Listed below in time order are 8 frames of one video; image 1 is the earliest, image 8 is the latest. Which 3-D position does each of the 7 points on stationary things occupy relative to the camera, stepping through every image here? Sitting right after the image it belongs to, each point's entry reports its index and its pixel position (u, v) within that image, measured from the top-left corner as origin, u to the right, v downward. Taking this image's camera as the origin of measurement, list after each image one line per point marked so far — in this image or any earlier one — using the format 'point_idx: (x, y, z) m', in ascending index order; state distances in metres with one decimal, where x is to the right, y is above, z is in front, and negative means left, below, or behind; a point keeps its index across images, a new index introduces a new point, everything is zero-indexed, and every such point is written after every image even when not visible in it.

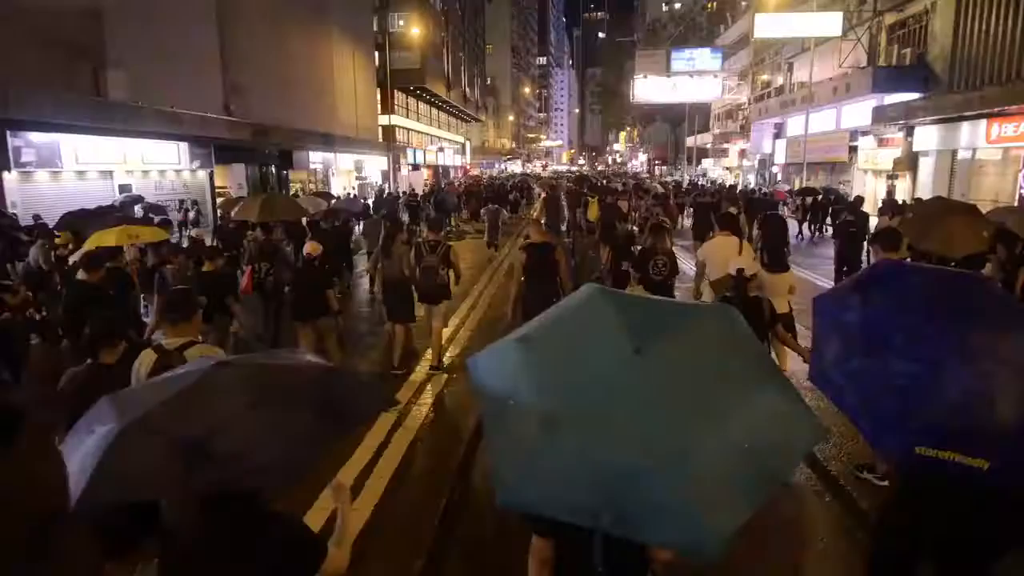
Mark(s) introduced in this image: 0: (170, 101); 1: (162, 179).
0: (-9.4, +5.1, +19.2) m
1: (-9.6, +3.0, +18.9) m
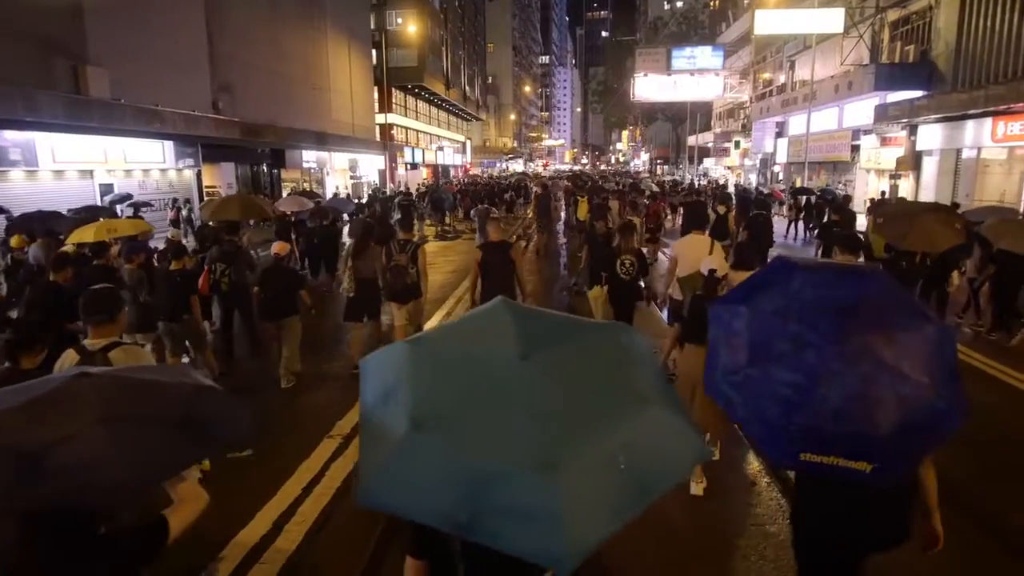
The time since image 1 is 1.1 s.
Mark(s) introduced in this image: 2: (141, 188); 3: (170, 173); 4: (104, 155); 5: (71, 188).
0: (-9.6, +5.1, +18.8) m
1: (-9.8, +3.0, +18.5) m
2: (-9.8, +2.7, +18.3) m
3: (-9.8, +3.2, +19.8) m
4: (-9.8, +3.2, +16.6) m
5: (-10.1, +2.3, +15.9) m
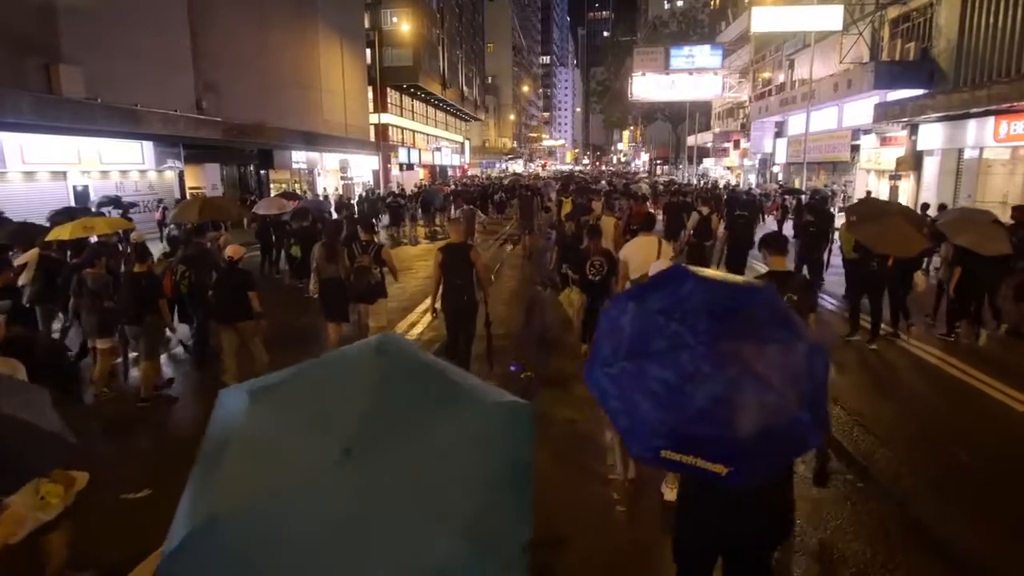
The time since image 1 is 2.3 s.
0: (-9.9, +5.0, +18.3) m
1: (-10.1, +2.9, +18.1) m
2: (-10.1, +2.6, +17.9) m
3: (-10.1, +3.1, +19.3) m
4: (-10.1, +3.1, +16.2) m
5: (-10.4, +2.2, +15.4) m
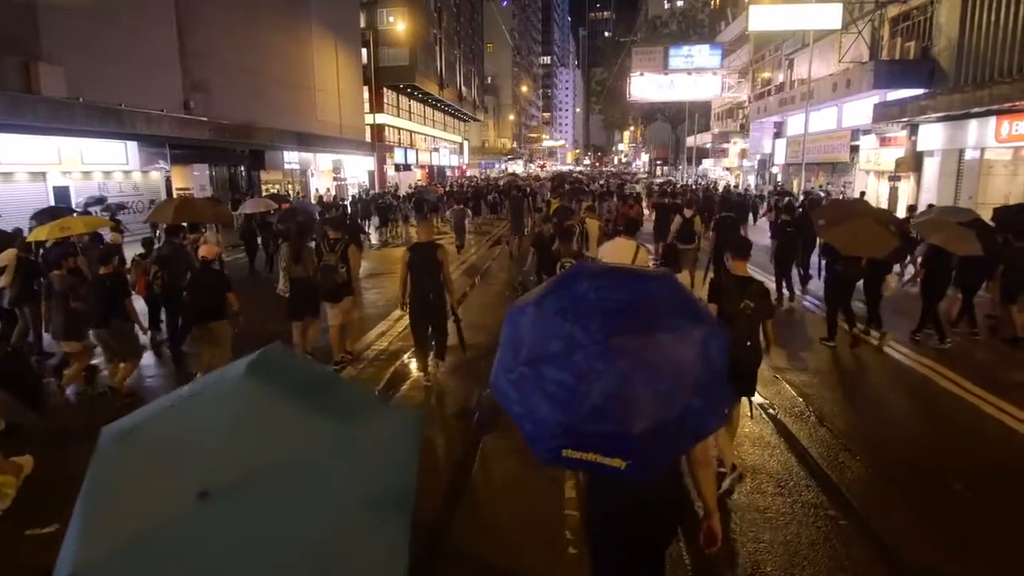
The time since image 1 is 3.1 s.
0: (-10.2, +4.9, +18.0) m
1: (-10.3, +2.8, +17.7) m
2: (-10.3, +2.5, +17.5) m
3: (-10.3, +3.1, +19.0) m
4: (-10.3, +3.0, +15.8) m
5: (-10.6, +2.1, +15.1) m
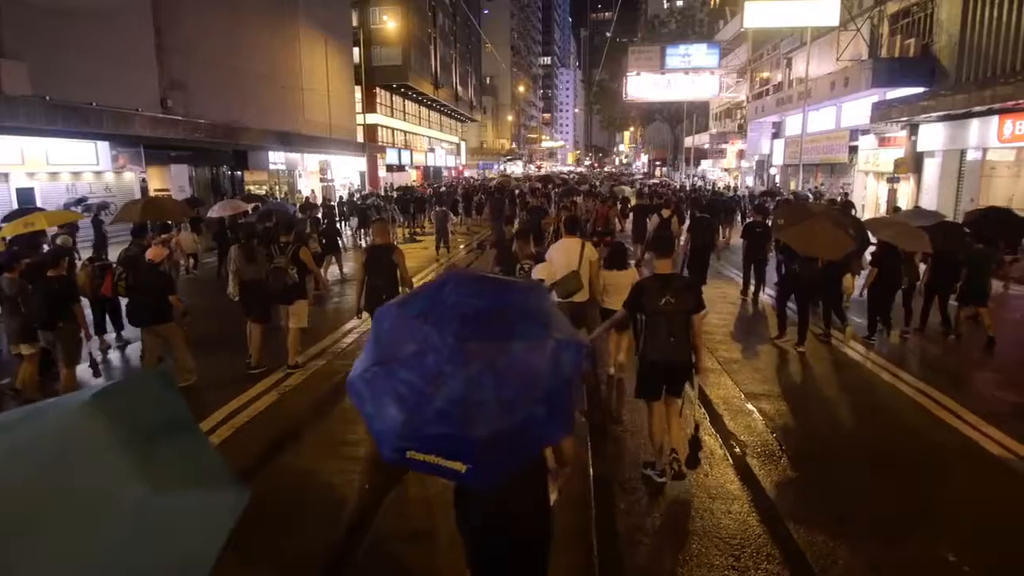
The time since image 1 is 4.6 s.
0: (-10.6, +4.8, +17.4) m
1: (-10.7, +2.7, +17.1) m
2: (-10.7, +2.4, +16.9) m
3: (-10.7, +2.9, +18.4) m
4: (-10.7, +2.9, +15.2) m
5: (-11.0, +2.0, +14.5) m
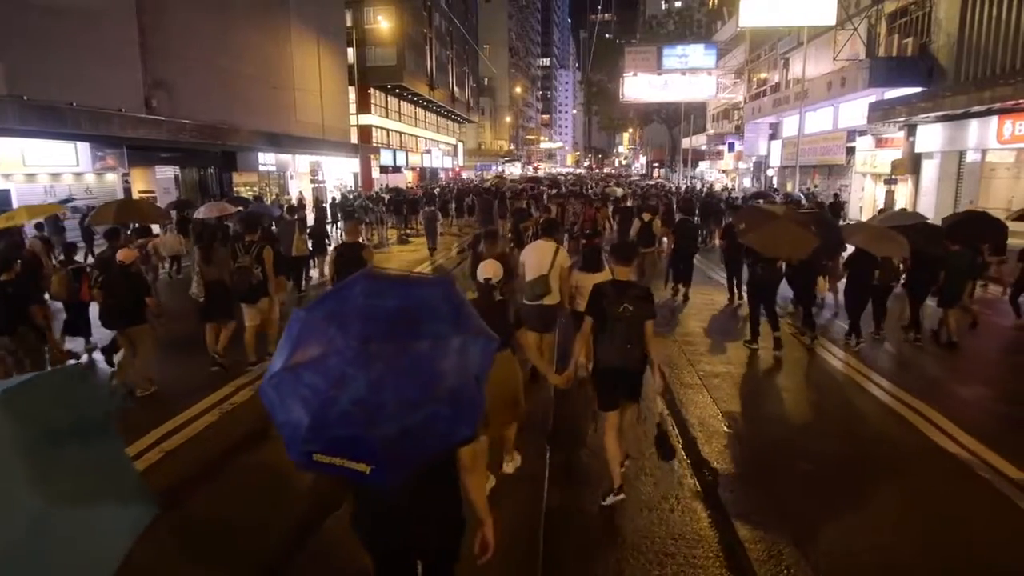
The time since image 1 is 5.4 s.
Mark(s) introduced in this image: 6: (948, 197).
0: (-10.8, +4.7, +17.0) m
1: (-11.0, +2.6, +16.8) m
2: (-11.0, +2.3, +16.6) m
3: (-11.0, +2.8, +18.0) m
4: (-11.0, +2.8, +14.9) m
5: (-11.3, +1.9, +14.1) m
6: (+12.5, +2.6, +19.9) m
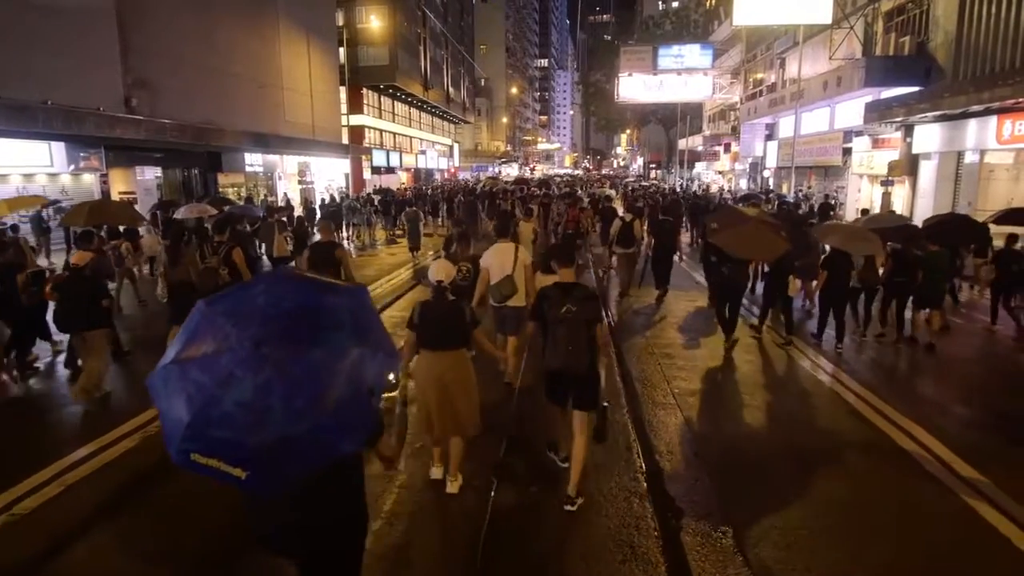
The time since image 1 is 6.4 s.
0: (-11.2, +4.6, +16.6) m
1: (-11.3, +2.5, +16.3) m
2: (-11.3, +2.2, +16.1) m
3: (-11.3, +2.8, +17.5) m
4: (-11.3, +2.7, +14.4) m
5: (-11.6, +1.8, +13.6) m
6: (+12.2, +2.5, +19.4) m
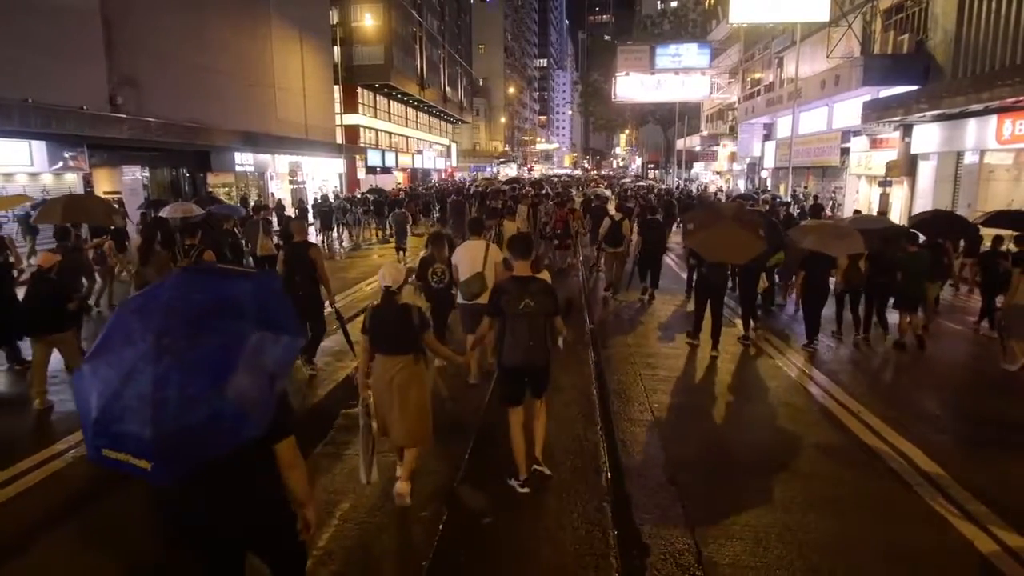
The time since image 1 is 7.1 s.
0: (-11.4, +4.6, +16.2) m
1: (-11.6, +2.4, +16.0) m
2: (-11.6, +2.1, +15.8) m
3: (-11.5, +2.7, +17.2) m
4: (-11.6, +2.7, +14.1) m
5: (-11.8, +1.8, +13.3) m
6: (+11.9, +2.4, +19.1) m
